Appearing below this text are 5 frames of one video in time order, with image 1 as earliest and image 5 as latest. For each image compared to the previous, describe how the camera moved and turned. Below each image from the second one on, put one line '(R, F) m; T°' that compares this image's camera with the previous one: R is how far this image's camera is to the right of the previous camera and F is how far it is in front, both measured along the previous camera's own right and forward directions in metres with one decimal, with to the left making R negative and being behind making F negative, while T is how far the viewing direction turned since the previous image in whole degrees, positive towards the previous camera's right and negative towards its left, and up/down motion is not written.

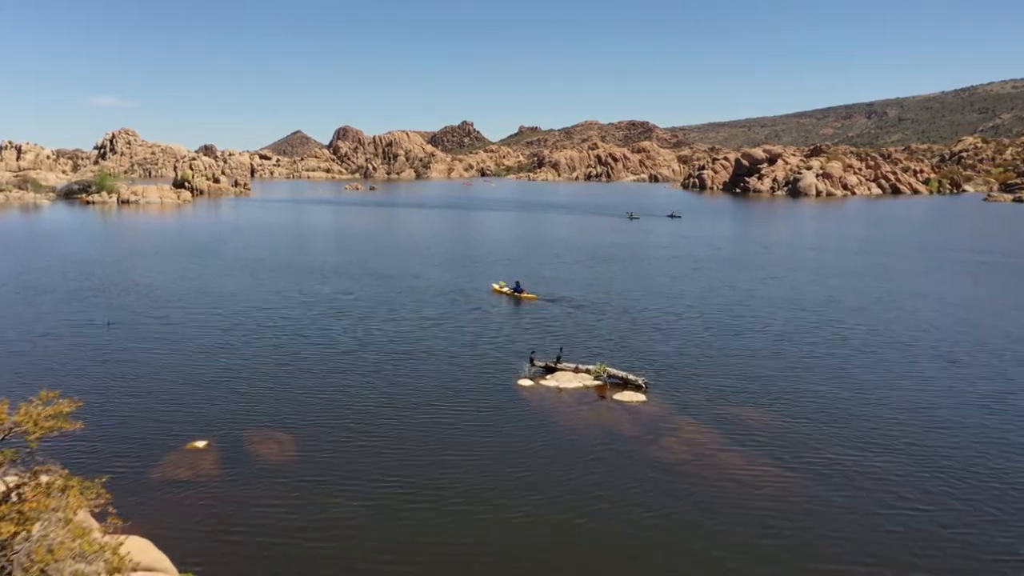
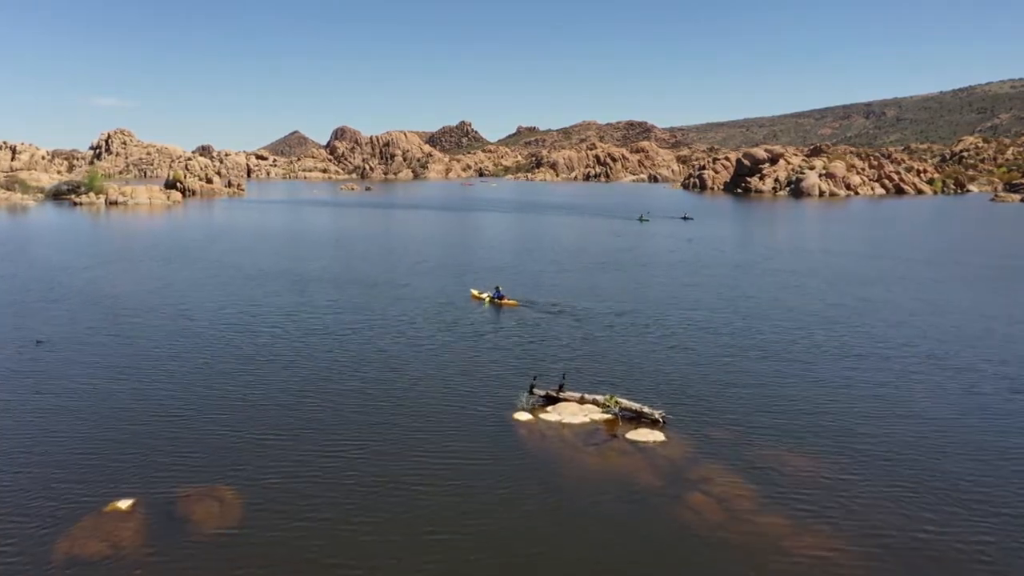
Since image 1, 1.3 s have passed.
(+0.1, +4.3) m; 0°
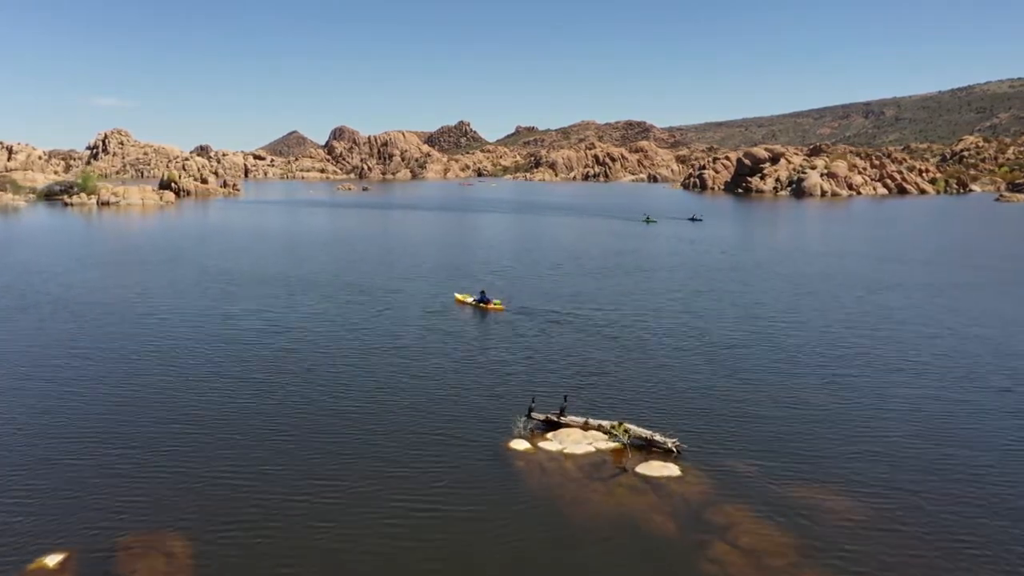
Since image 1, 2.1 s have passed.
(+0.1, +2.8) m; 0°
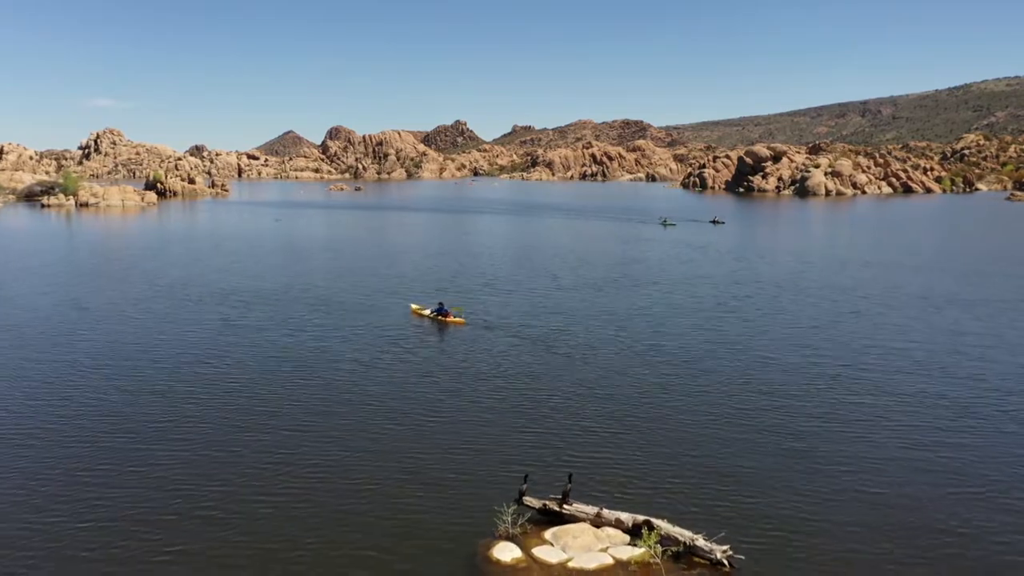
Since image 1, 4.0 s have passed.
(+0.3, +6.7) m; 0°
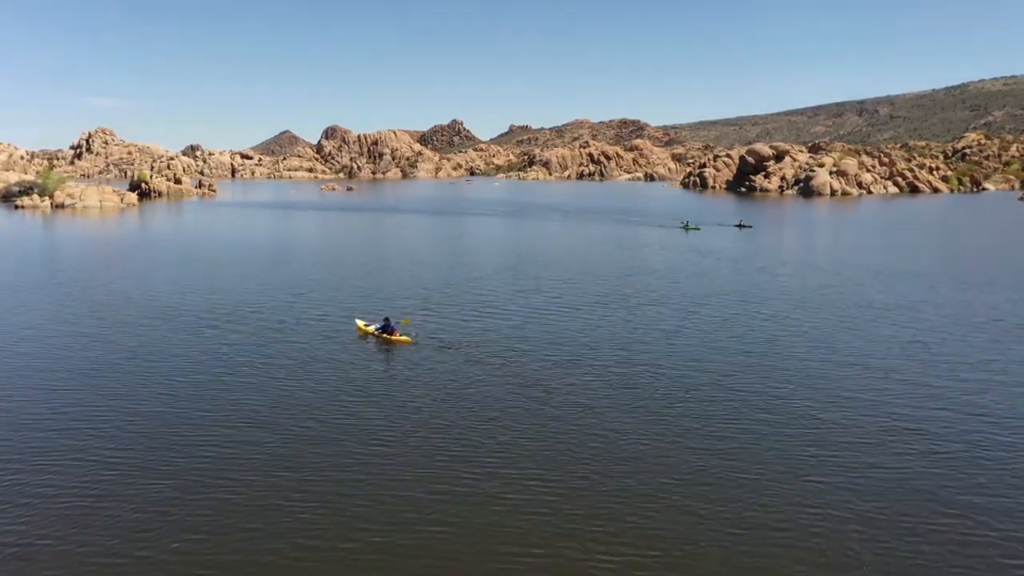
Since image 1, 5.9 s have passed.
(+0.4, +7.1) m; 0°
